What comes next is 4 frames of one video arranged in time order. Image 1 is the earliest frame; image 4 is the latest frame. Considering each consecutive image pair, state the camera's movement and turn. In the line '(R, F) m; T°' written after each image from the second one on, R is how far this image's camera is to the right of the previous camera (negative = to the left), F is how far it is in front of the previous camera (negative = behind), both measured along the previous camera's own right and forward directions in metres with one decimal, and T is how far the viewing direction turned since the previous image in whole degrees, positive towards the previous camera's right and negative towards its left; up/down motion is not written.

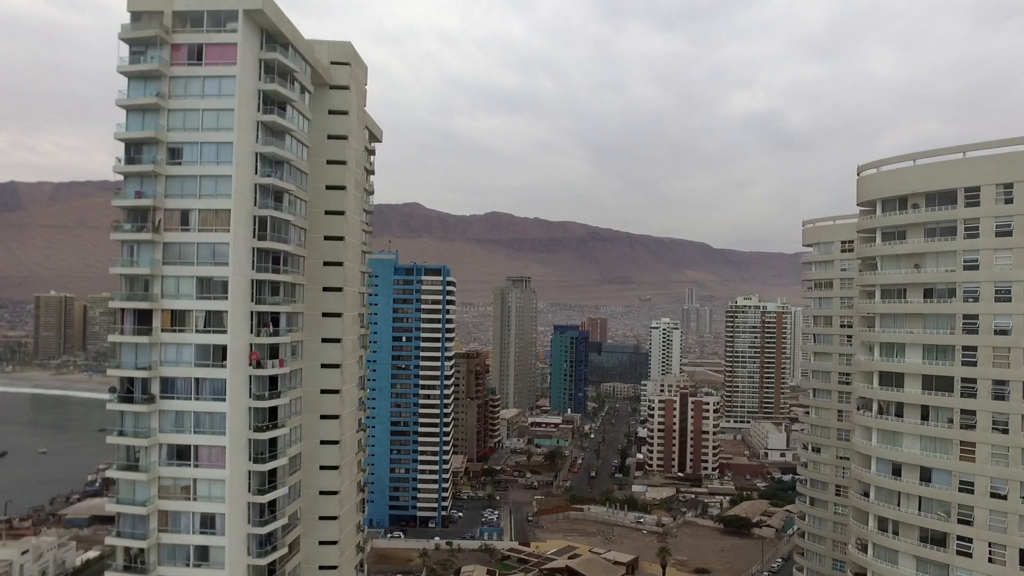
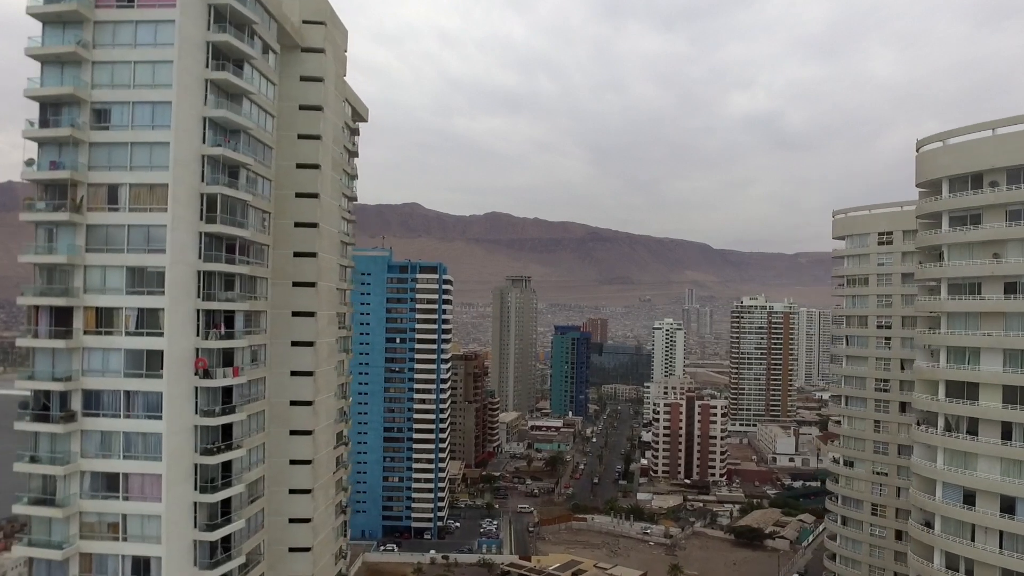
(0.0, +2.3) m; 0°
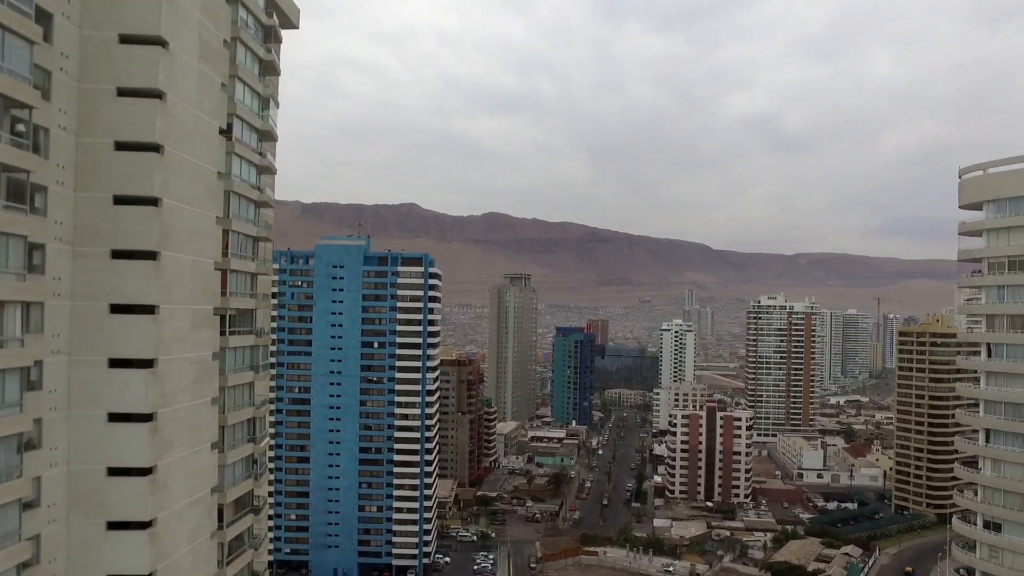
(0.0, +6.3) m; 0°
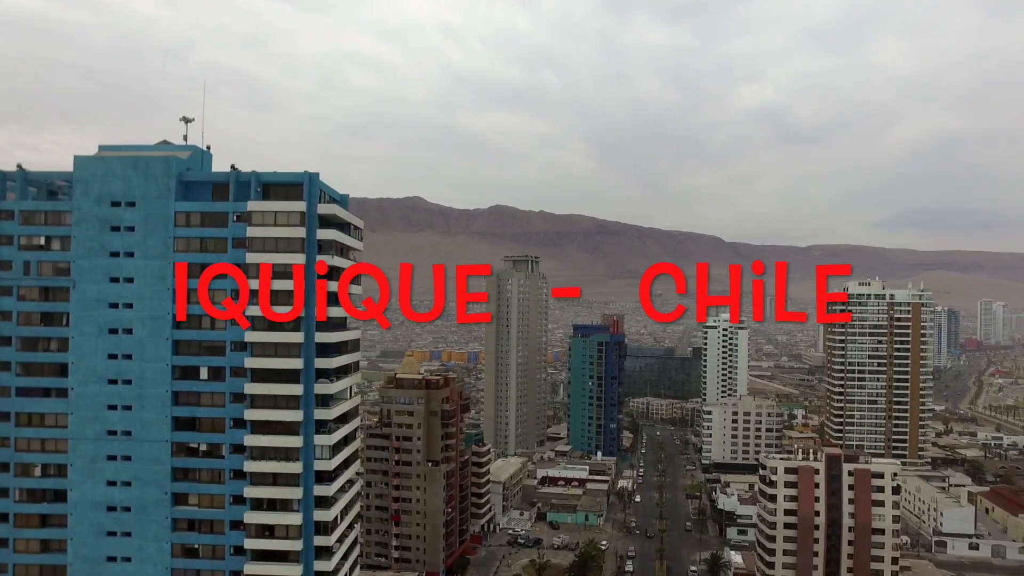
(+0.5, +19.2) m; -1°
